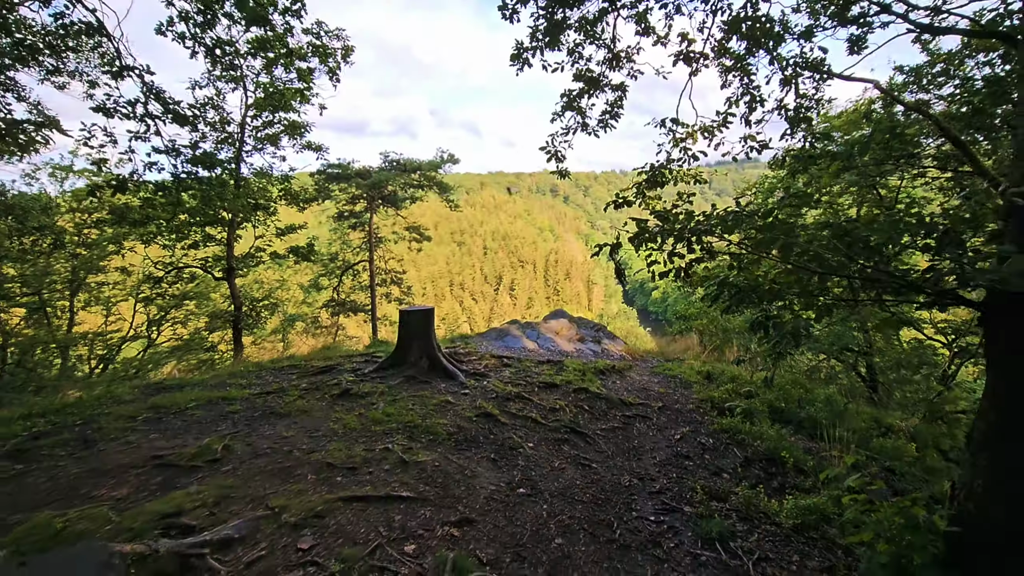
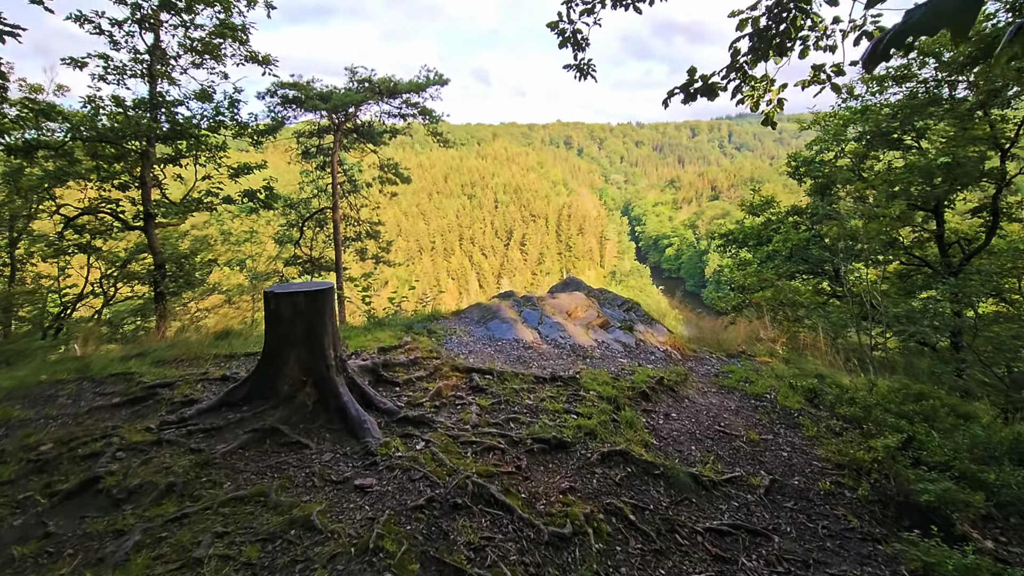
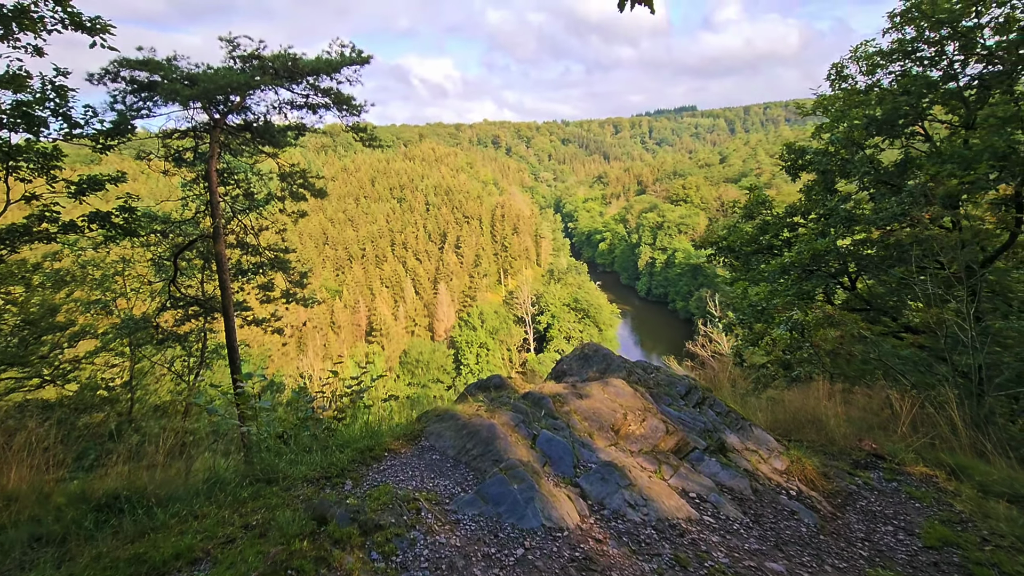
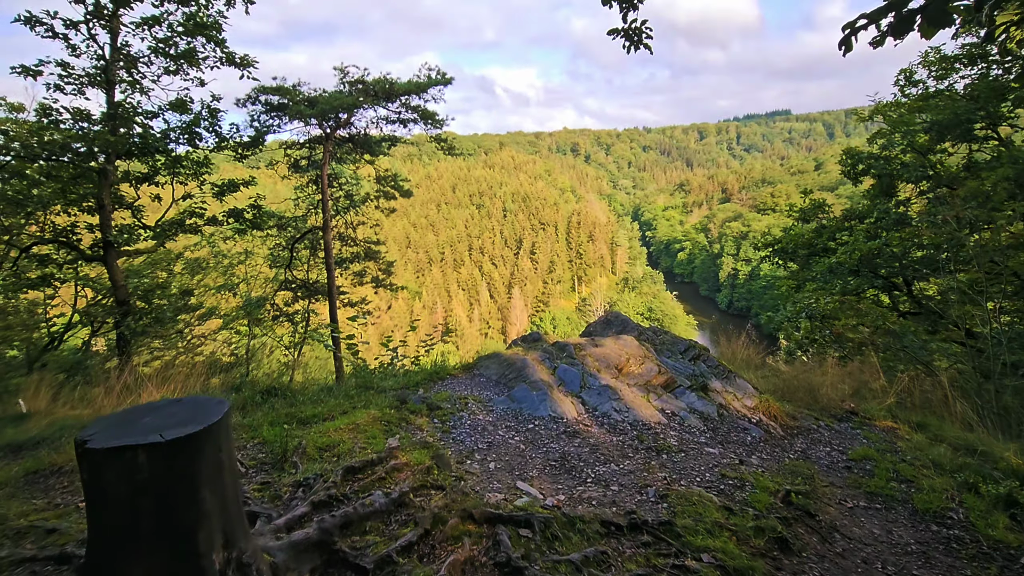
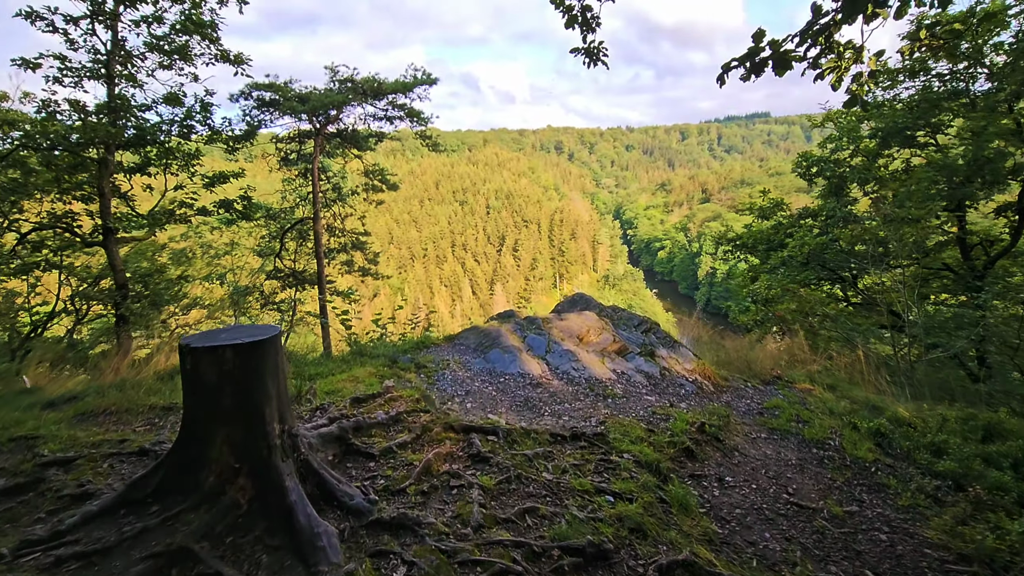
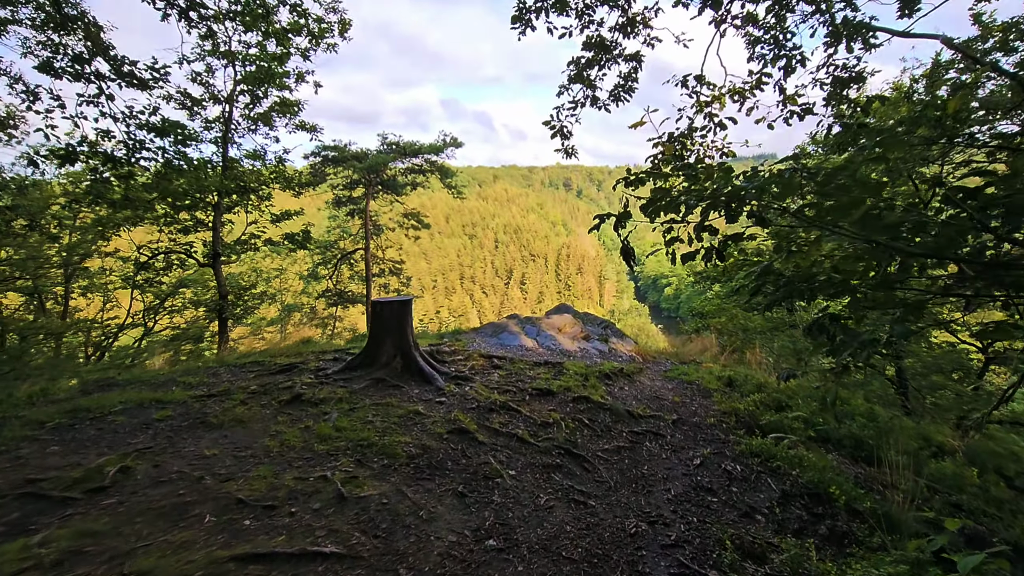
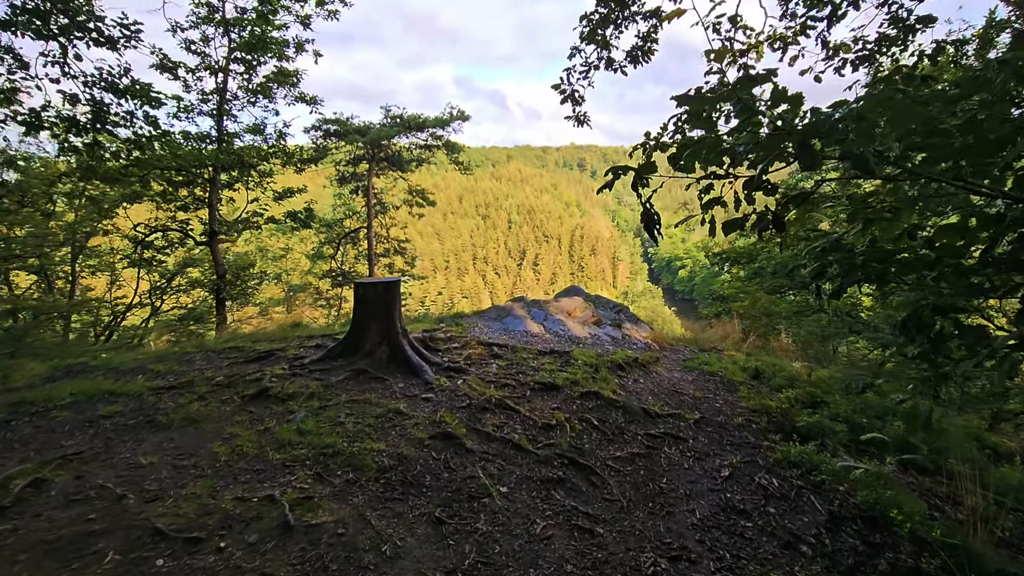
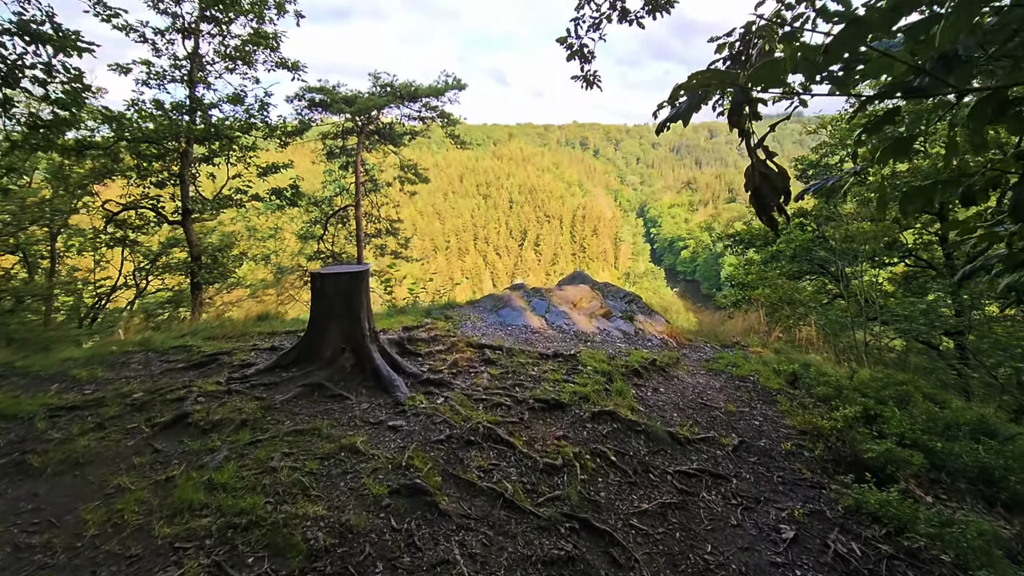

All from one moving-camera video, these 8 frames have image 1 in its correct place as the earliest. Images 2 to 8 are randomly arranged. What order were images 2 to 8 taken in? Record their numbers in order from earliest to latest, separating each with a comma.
6, 7, 8, 2, 5, 4, 3
